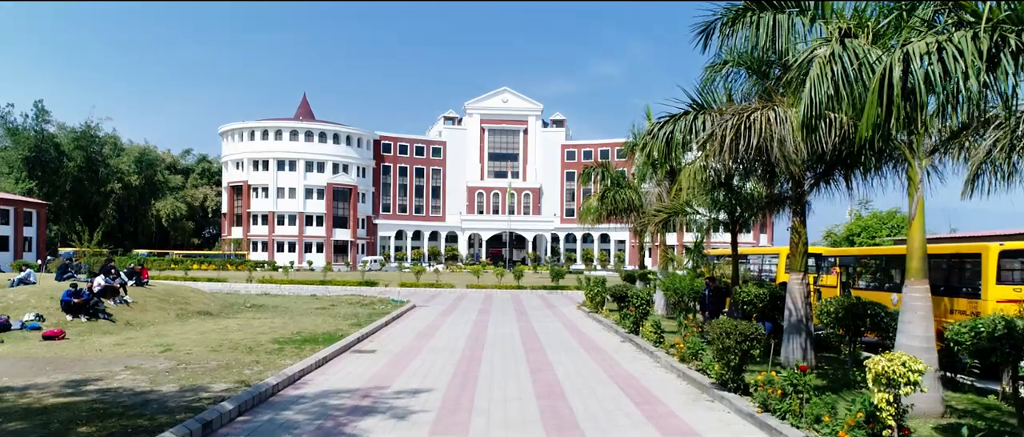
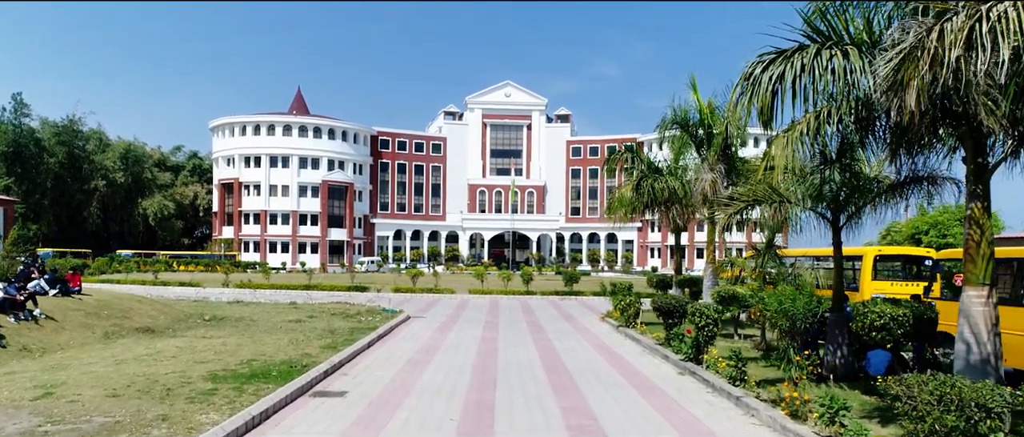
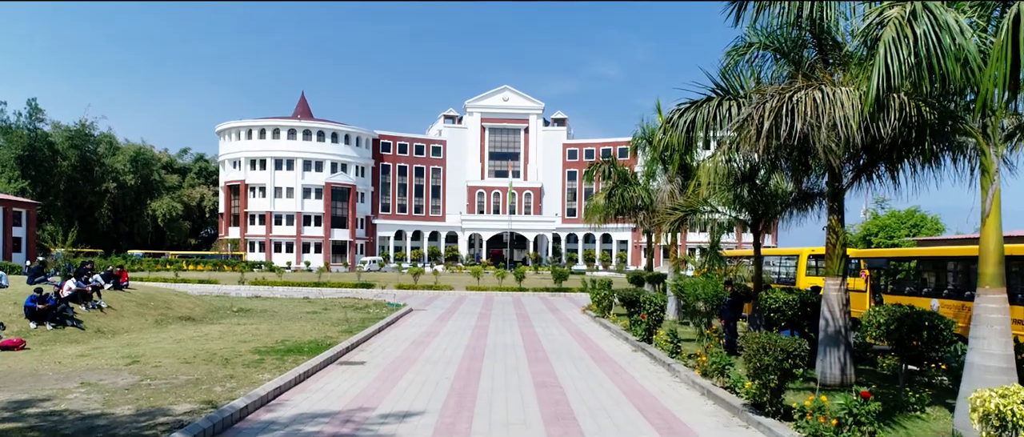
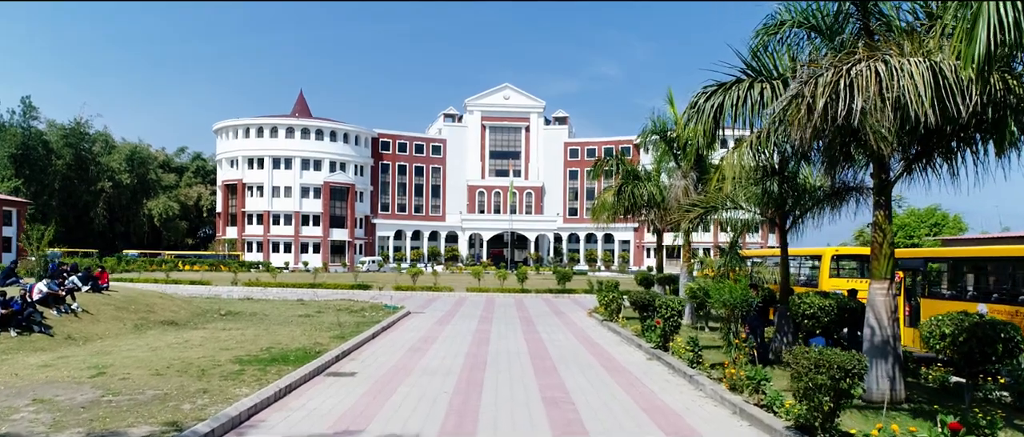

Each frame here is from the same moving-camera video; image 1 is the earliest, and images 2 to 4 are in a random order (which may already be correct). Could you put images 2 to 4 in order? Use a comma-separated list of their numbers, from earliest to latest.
3, 4, 2
